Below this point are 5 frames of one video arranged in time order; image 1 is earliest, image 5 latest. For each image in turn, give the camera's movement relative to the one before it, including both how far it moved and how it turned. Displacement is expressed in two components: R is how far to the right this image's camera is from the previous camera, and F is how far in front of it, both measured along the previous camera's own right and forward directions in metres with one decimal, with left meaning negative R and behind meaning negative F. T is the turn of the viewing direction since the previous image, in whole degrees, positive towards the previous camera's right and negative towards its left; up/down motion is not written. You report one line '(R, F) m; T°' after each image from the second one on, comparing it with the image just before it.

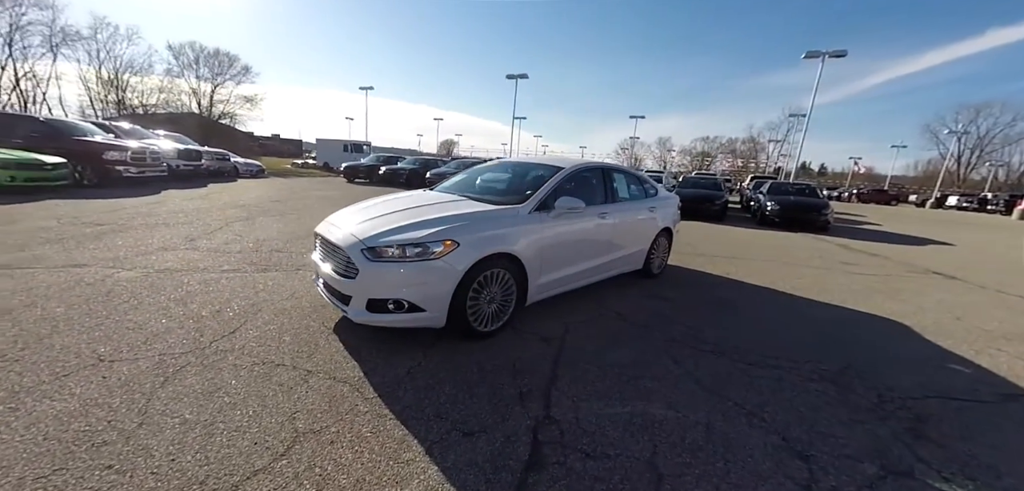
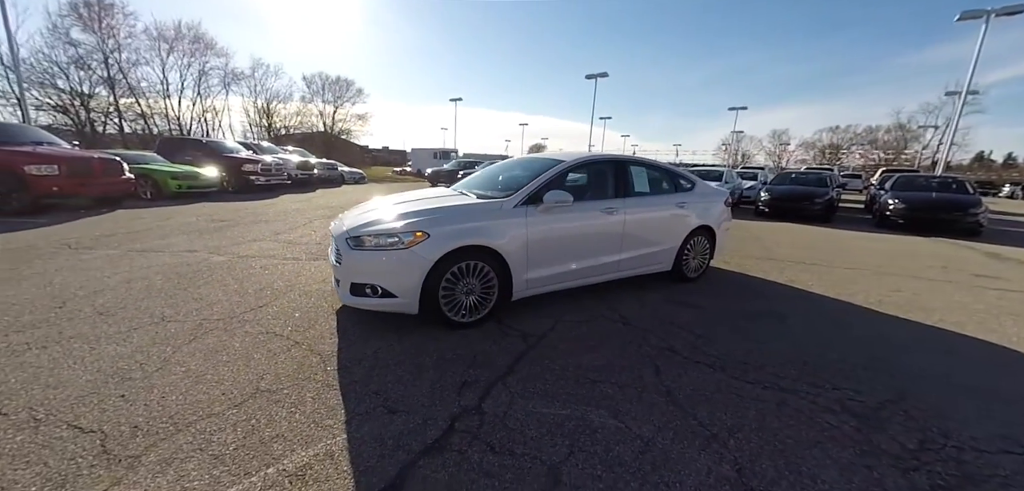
(+1.0, +0.1) m; -14°
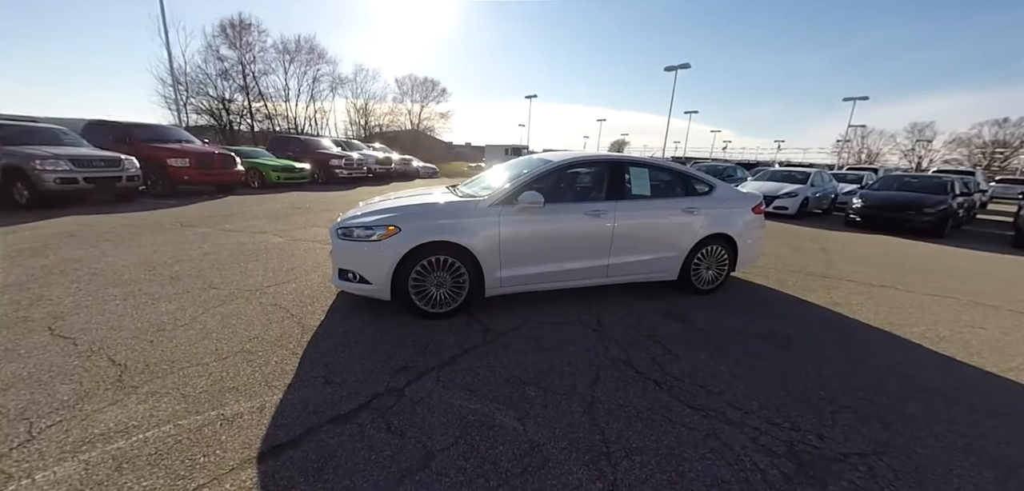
(+1.0, 0.0) m; -12°
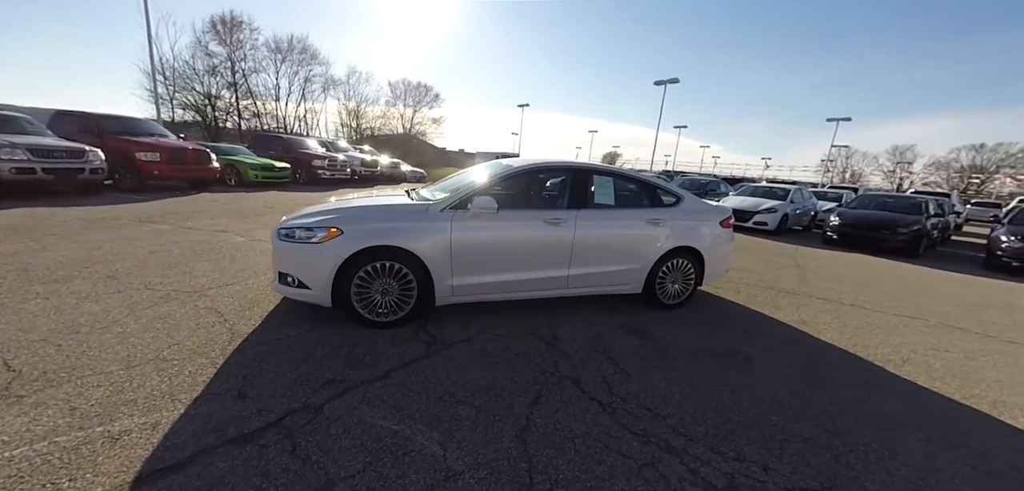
(+0.4, +0.2) m; +1°
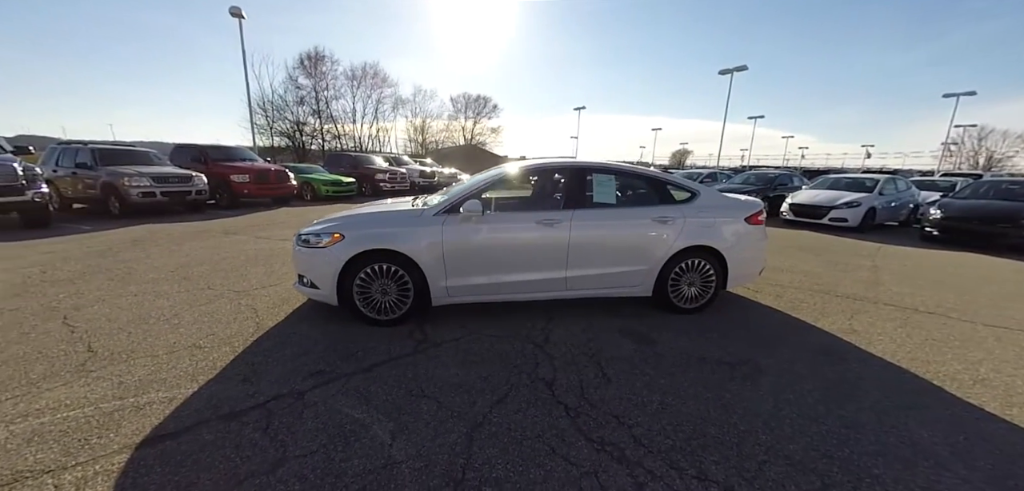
(+0.7, 0.0) m; -10°
